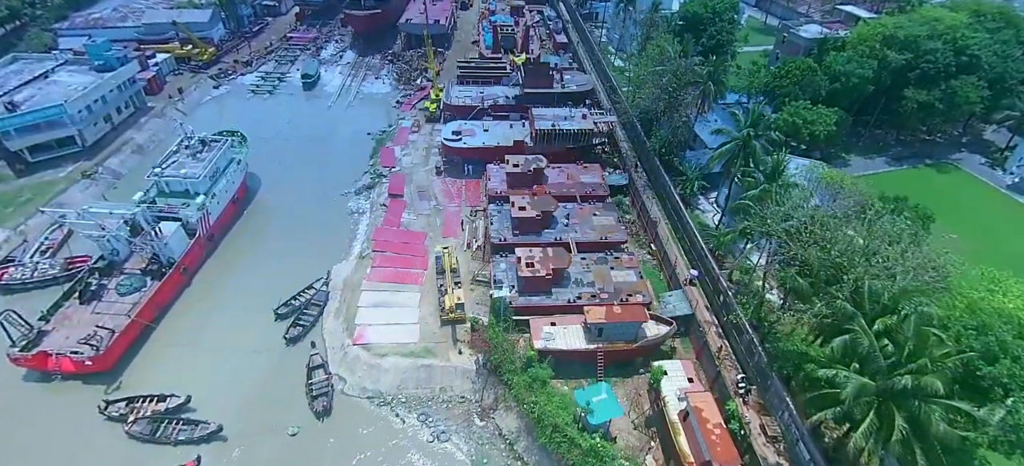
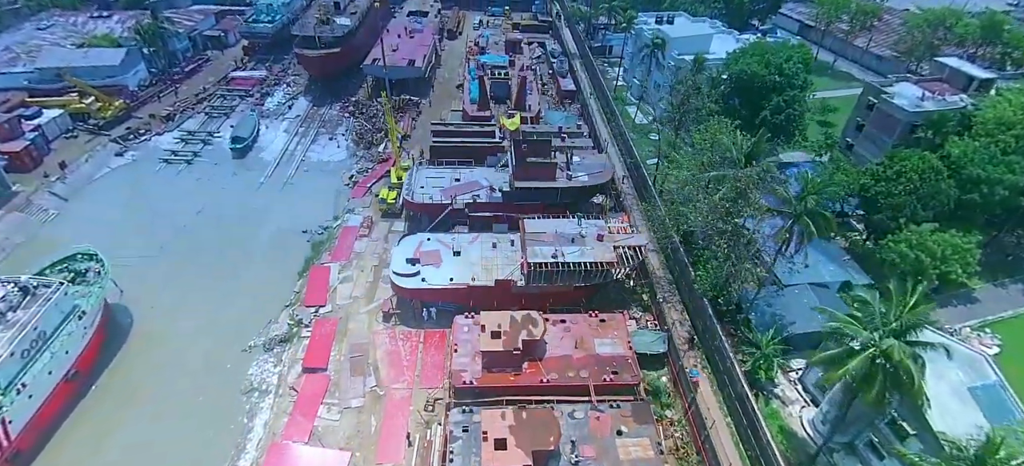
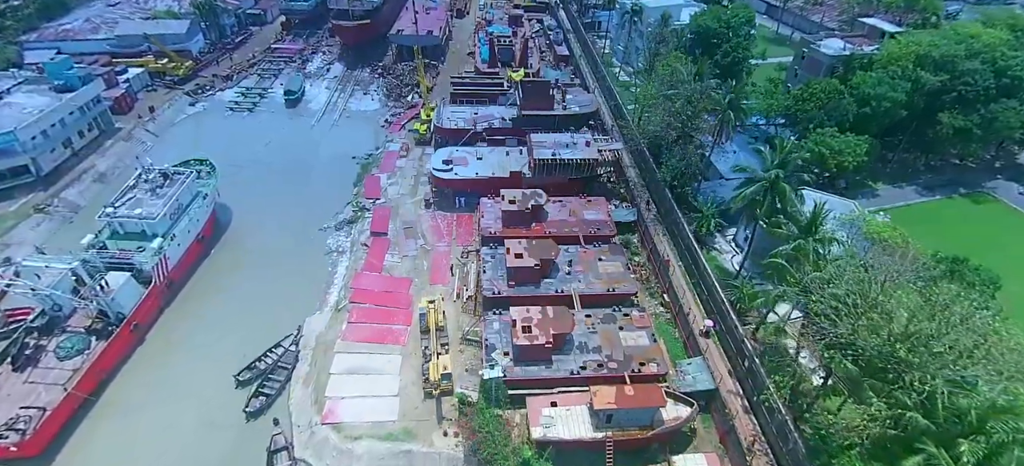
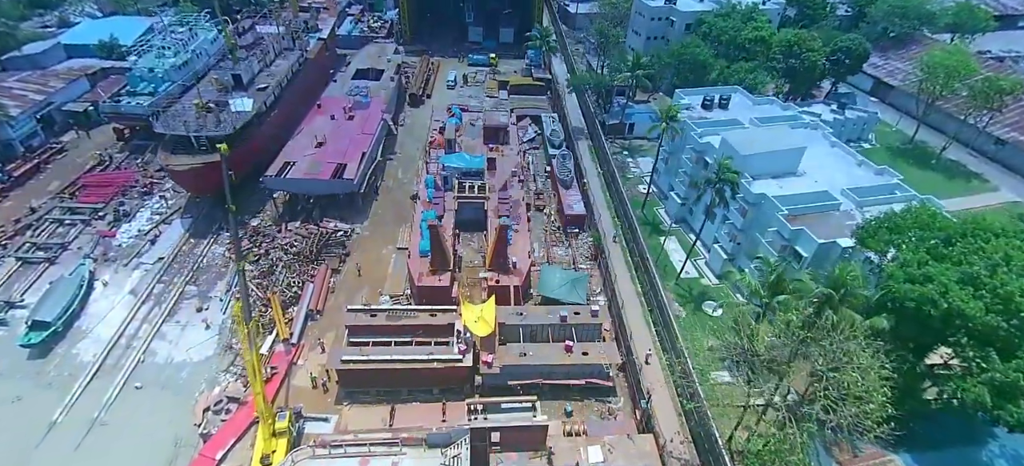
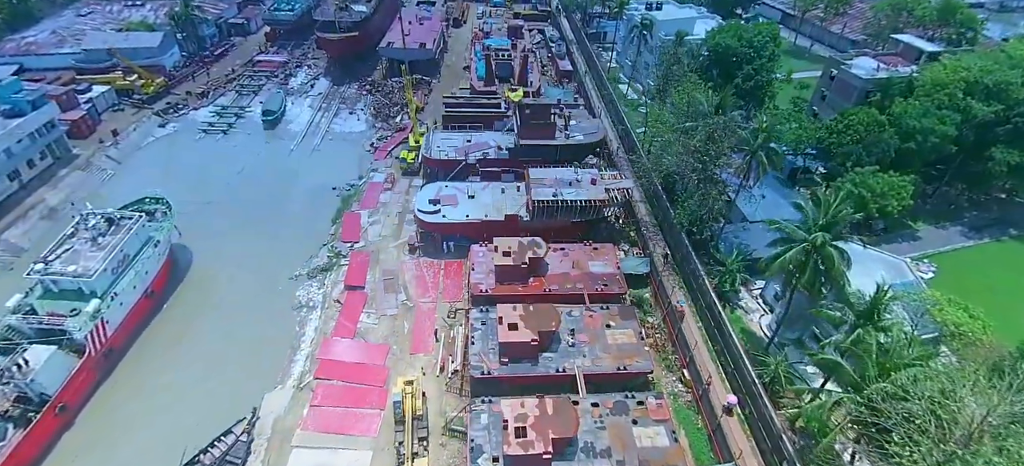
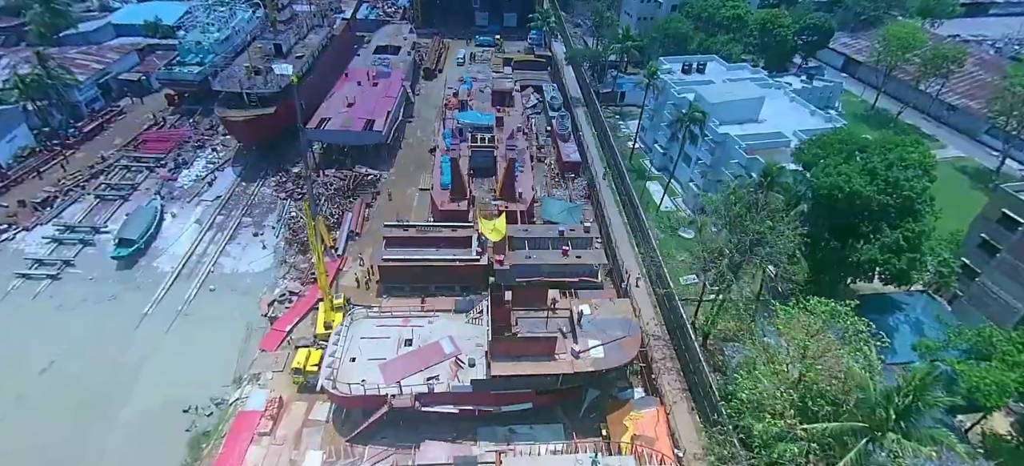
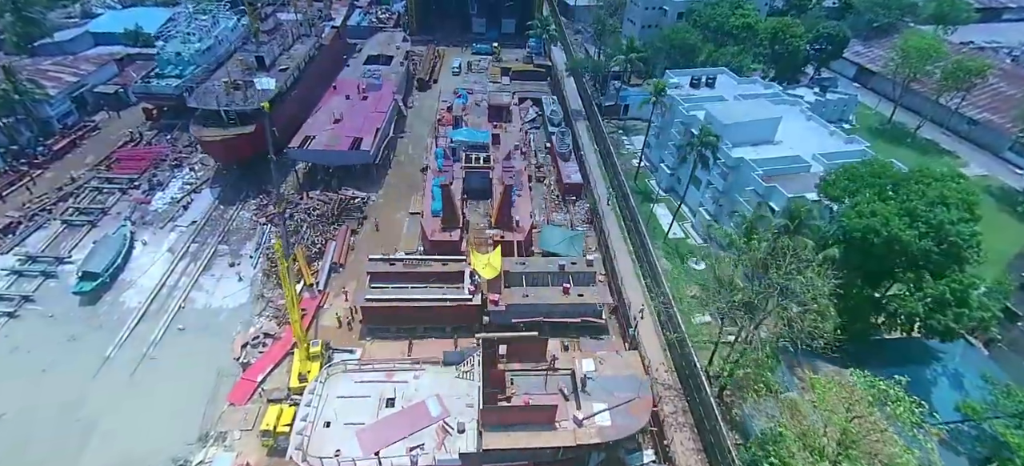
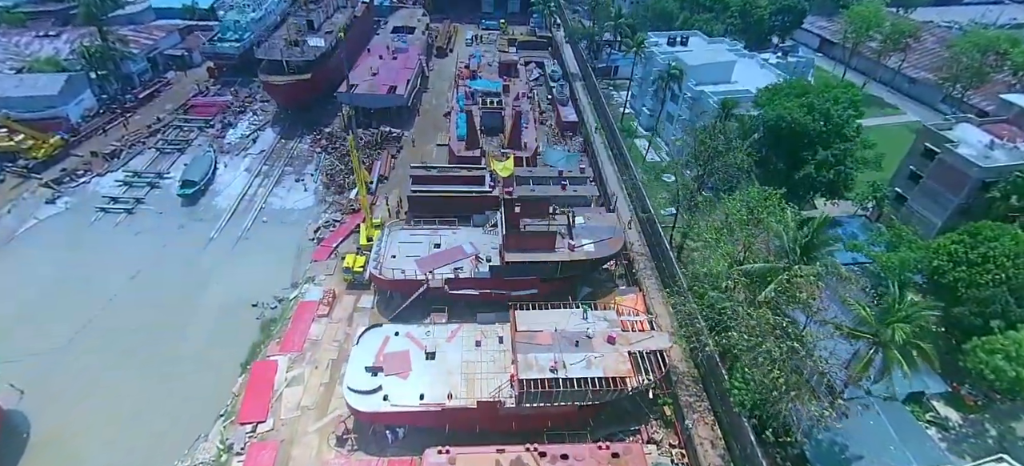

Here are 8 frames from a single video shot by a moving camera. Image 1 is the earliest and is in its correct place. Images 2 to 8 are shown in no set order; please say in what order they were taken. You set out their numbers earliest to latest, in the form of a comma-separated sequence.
3, 5, 2, 8, 6, 7, 4
